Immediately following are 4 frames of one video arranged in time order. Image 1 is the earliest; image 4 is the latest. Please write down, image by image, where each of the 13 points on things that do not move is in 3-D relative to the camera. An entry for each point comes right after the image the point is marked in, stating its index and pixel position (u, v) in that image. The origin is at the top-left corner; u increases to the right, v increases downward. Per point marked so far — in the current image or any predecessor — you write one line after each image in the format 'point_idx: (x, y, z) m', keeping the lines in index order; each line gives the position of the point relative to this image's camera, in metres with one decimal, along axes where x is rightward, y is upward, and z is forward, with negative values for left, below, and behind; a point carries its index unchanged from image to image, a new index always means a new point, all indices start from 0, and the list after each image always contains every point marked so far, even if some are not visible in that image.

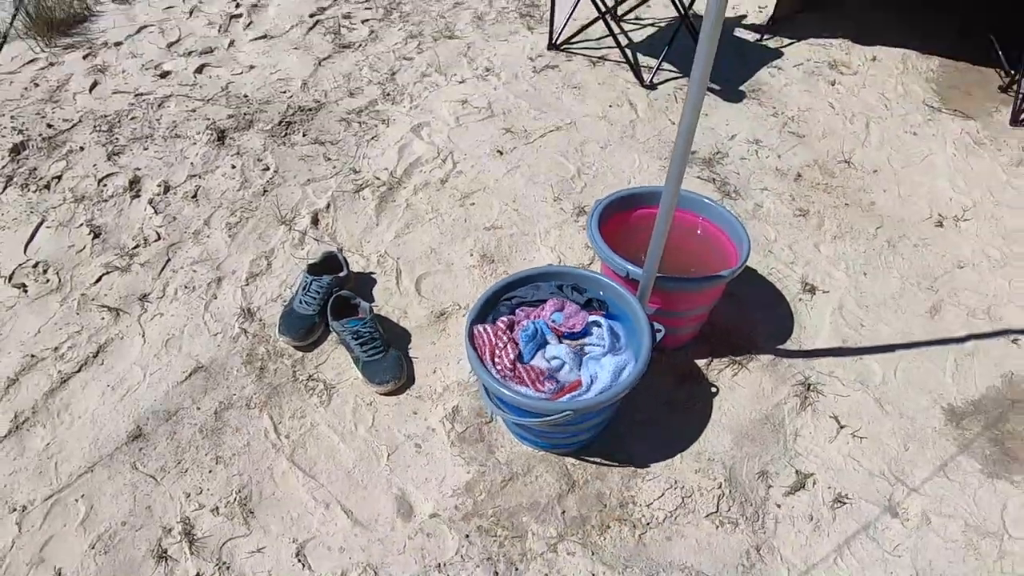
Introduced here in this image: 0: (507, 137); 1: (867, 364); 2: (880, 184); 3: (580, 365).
0: (0.0, +0.3, +2.6) m
1: (+0.5, -0.1, +1.9) m
2: (+0.7, +0.2, +2.6) m
3: (+0.1, -0.1, +1.6) m
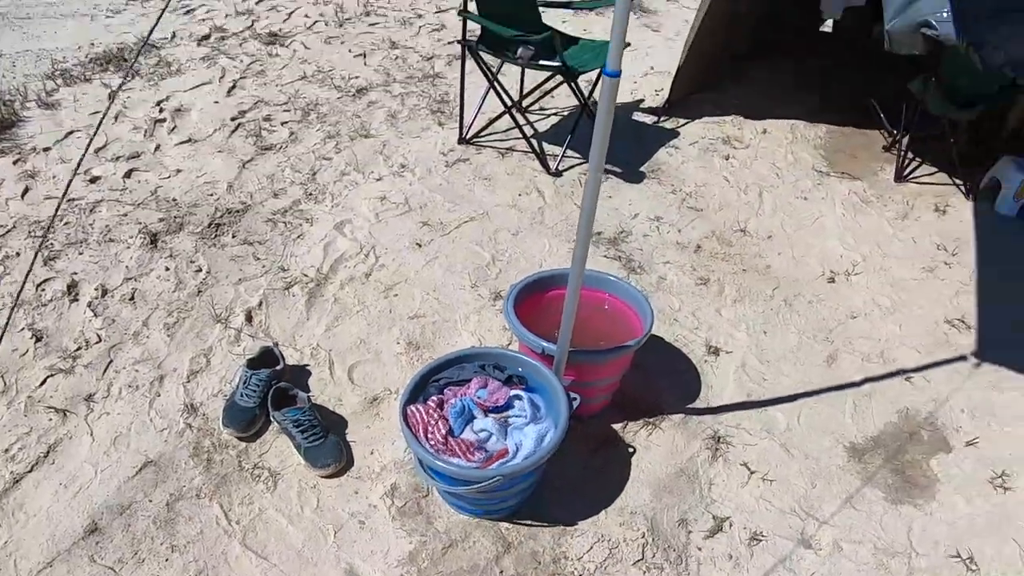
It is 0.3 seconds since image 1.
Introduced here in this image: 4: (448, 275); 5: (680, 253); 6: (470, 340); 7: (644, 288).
0: (-0.2, +0.1, +2.7) m
1: (+0.4, -0.2, +2.1) m
2: (+0.5, +0.1, +2.7) m
3: (0.0, -0.2, +1.7) m
4: (-0.1, 0.0, +2.6) m
5: (+0.3, +0.1, +2.6) m
6: (-0.1, -0.1, +2.4) m
7: (+0.2, 0.0, +2.5) m
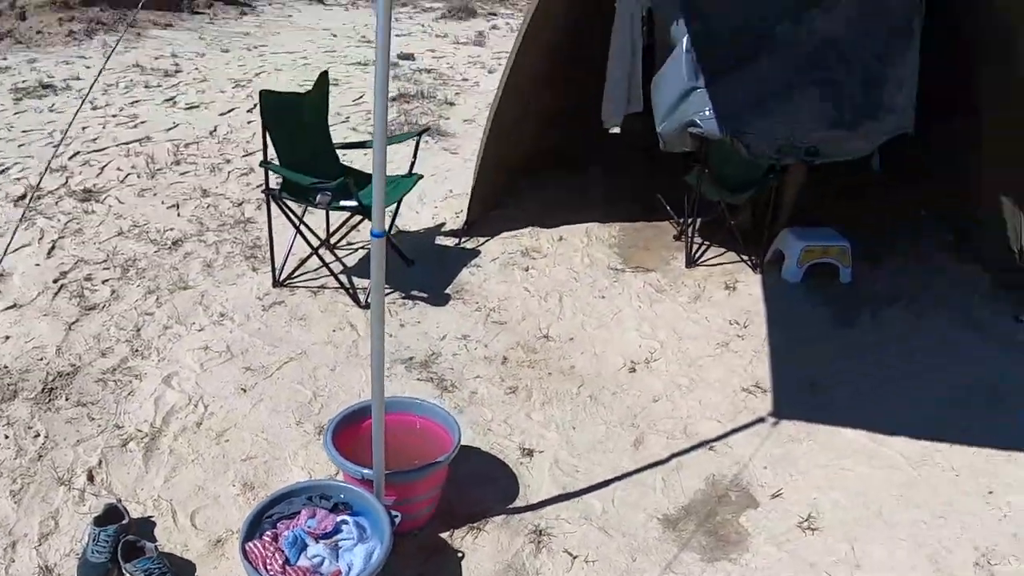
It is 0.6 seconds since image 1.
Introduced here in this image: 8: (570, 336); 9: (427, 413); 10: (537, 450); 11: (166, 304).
0: (-0.6, -0.2, +2.9) m
1: (+0.1, -0.4, +2.3) m
2: (+0.1, -0.1, +3.0) m
3: (-0.2, -0.4, +1.9) m
4: (-0.5, -0.2, +2.7) m
5: (0.0, -0.1, +2.8) m
6: (-0.4, -0.3, +2.5) m
7: (-0.1, -0.2, +2.7) m
8: (+0.1, -0.1, +3.0) m
9: (-0.1, -0.2, +2.2) m
10: (+0.1, -0.3, +2.5) m
11: (-0.9, 0.0, +3.4) m
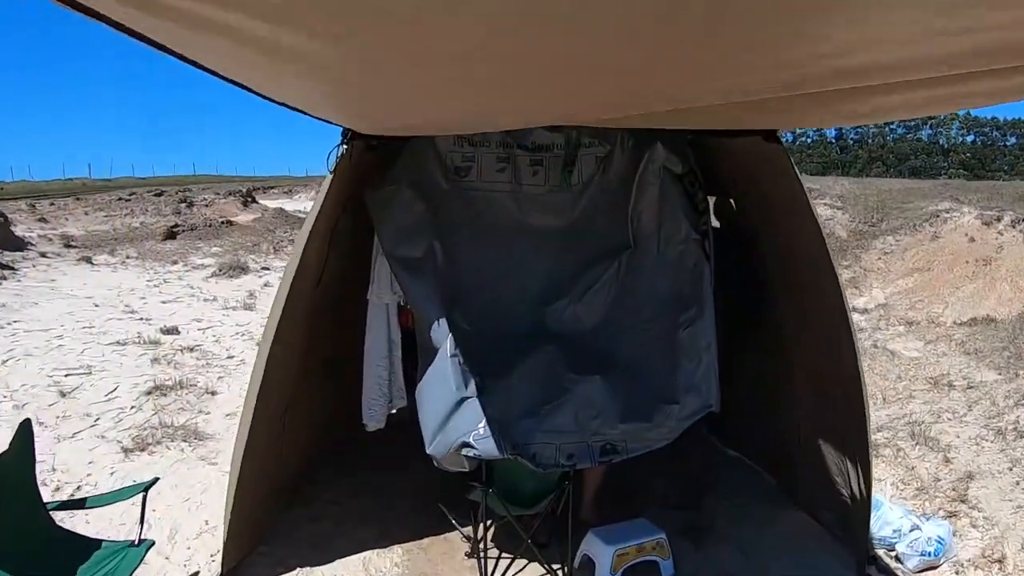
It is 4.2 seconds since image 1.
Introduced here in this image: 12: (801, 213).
0: (-0.9, -0.9, +2.2) m
1: (-0.2, -0.9, +1.7) m
2: (-0.3, -0.8, +2.3) m
3: (-0.5, -0.9, +1.2) m
4: (-0.8, -1.0, +2.0) m
5: (-0.4, -0.8, +2.1) m
6: (-0.7, -1.0, +1.8) m
7: (-0.4, -0.9, +2.0) m
8: (-0.3, -0.8, +2.4) m
9: (-0.4, -0.8, +1.5) m
10: (-0.3, -0.9, +1.8) m
11: (-1.3, -0.9, +2.6) m
12: (+0.7, +0.2, +3.4) m
